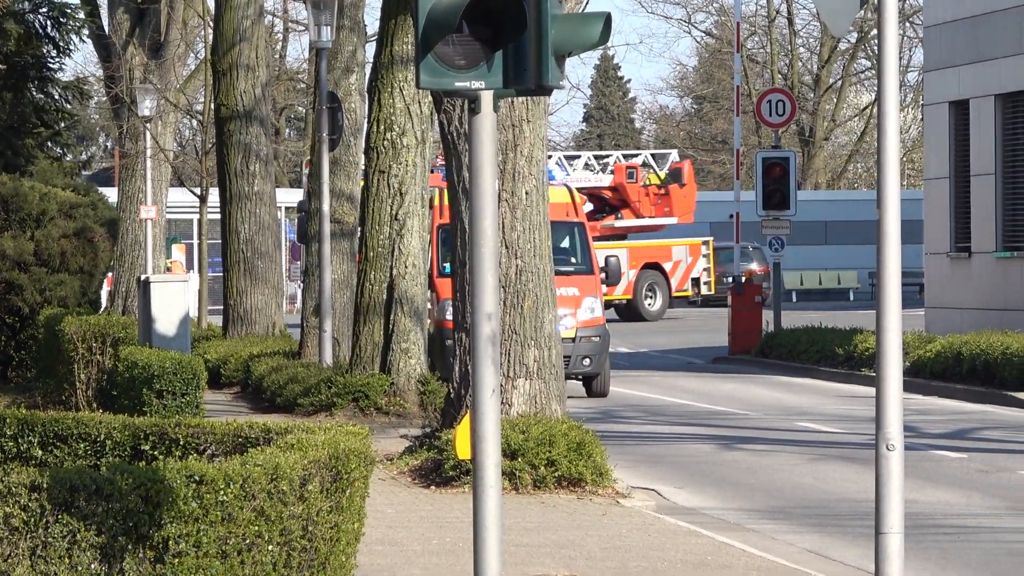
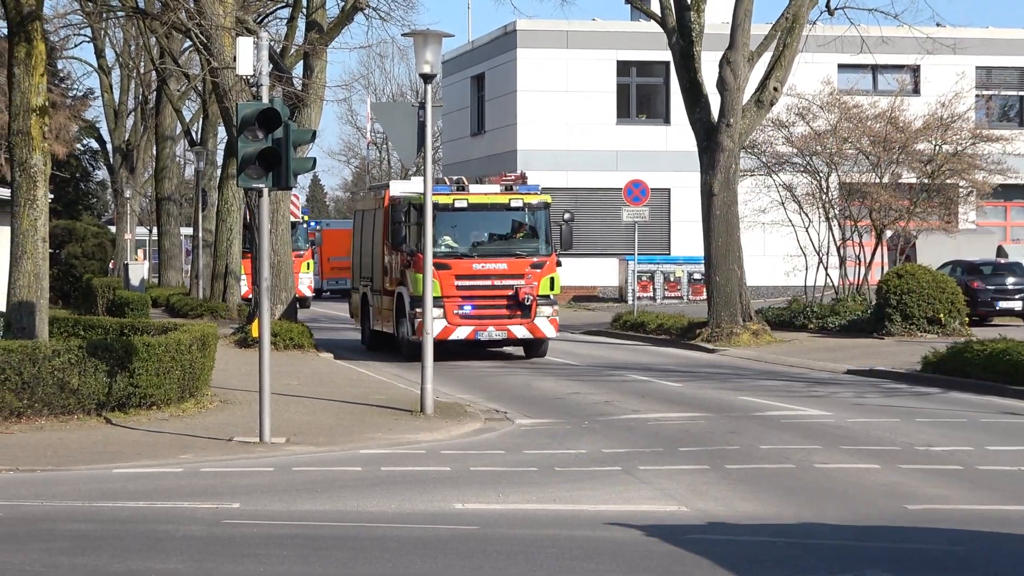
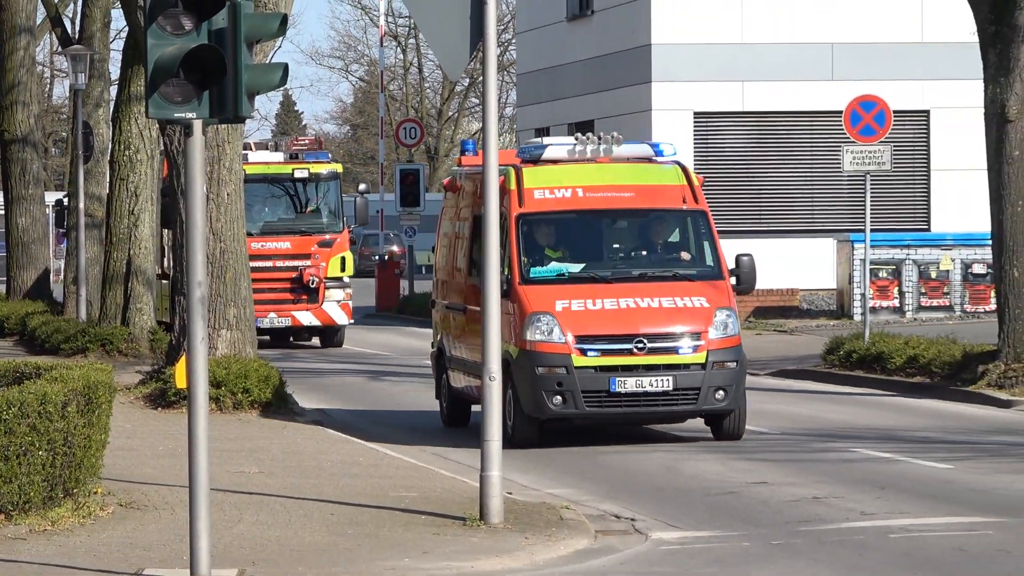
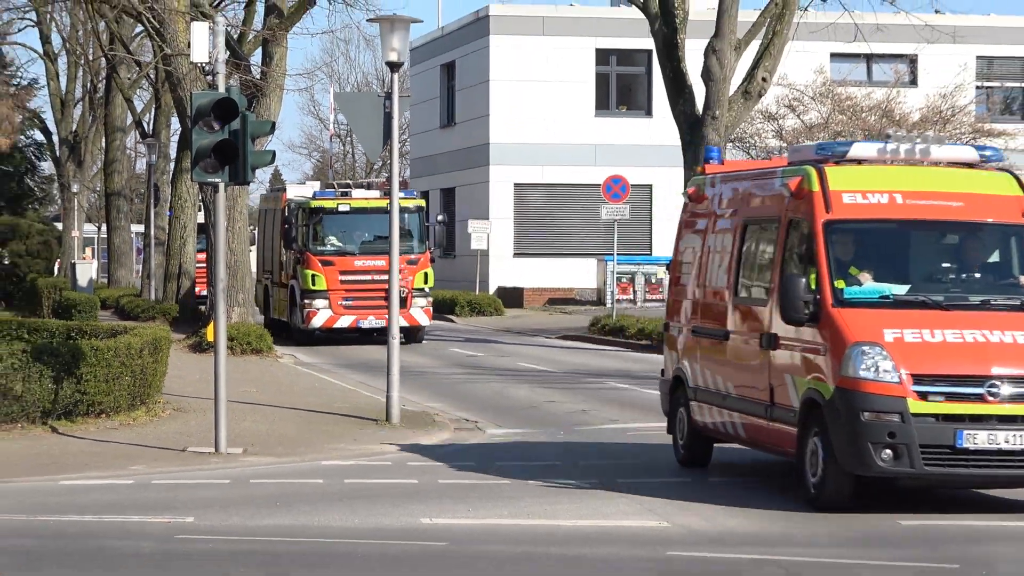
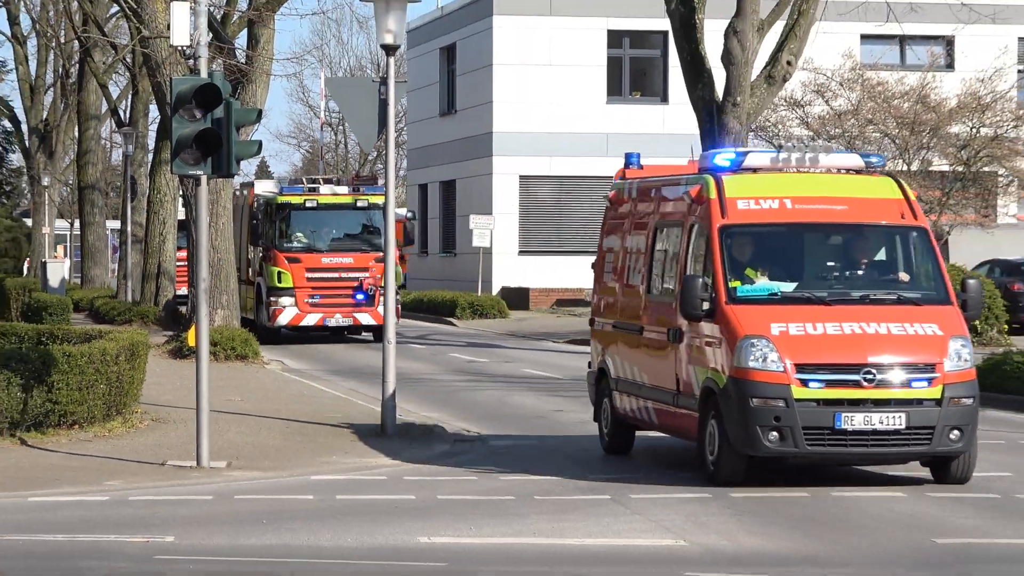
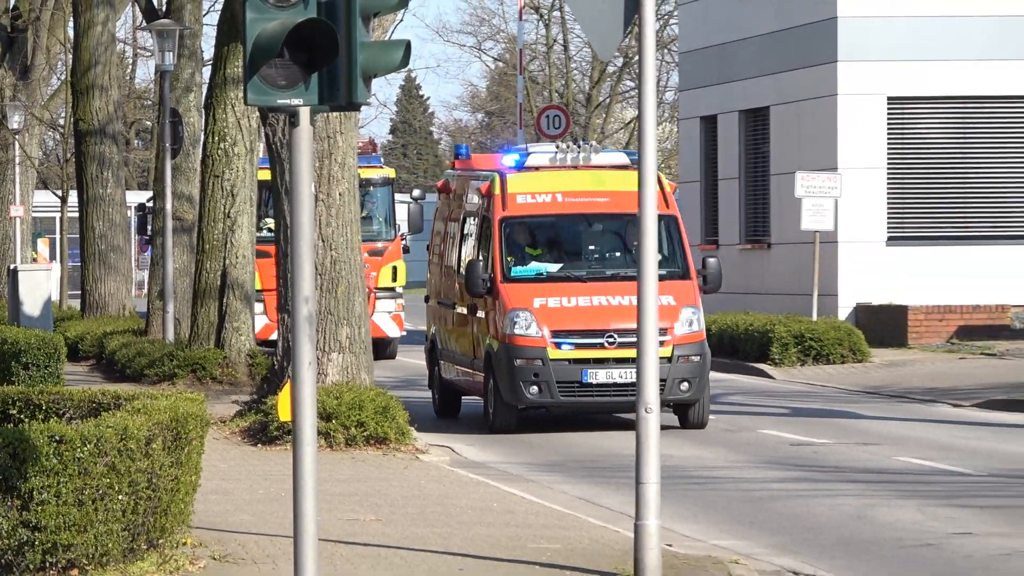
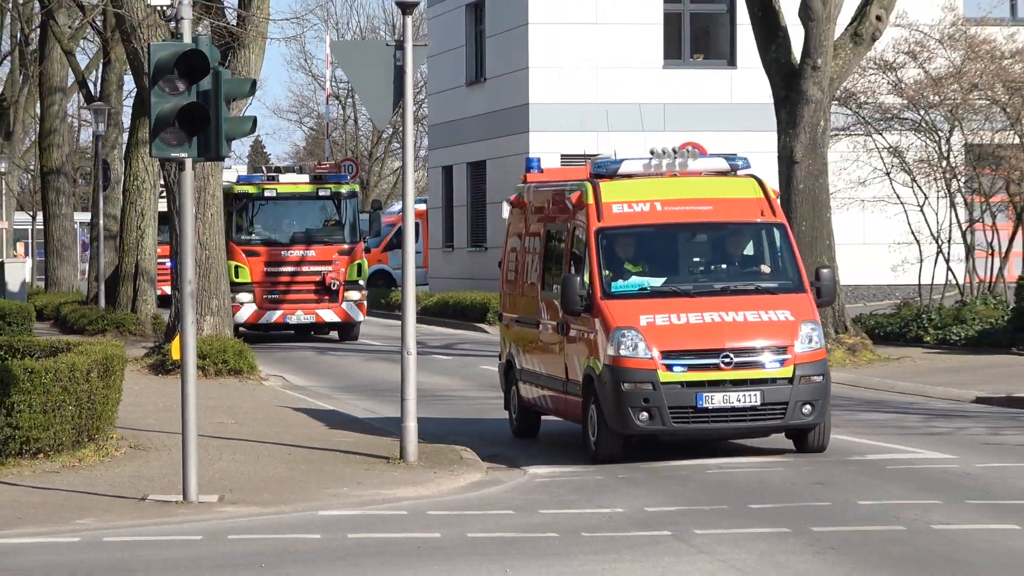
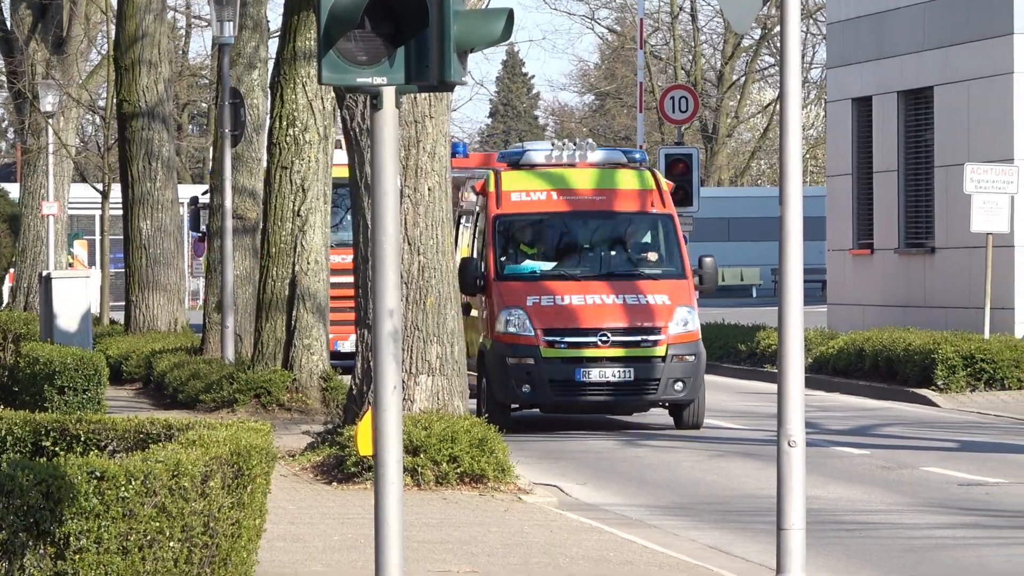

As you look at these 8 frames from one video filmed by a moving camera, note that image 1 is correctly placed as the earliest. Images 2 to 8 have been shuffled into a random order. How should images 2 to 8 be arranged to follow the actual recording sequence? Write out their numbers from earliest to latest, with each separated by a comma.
8, 6, 3, 7, 5, 4, 2
